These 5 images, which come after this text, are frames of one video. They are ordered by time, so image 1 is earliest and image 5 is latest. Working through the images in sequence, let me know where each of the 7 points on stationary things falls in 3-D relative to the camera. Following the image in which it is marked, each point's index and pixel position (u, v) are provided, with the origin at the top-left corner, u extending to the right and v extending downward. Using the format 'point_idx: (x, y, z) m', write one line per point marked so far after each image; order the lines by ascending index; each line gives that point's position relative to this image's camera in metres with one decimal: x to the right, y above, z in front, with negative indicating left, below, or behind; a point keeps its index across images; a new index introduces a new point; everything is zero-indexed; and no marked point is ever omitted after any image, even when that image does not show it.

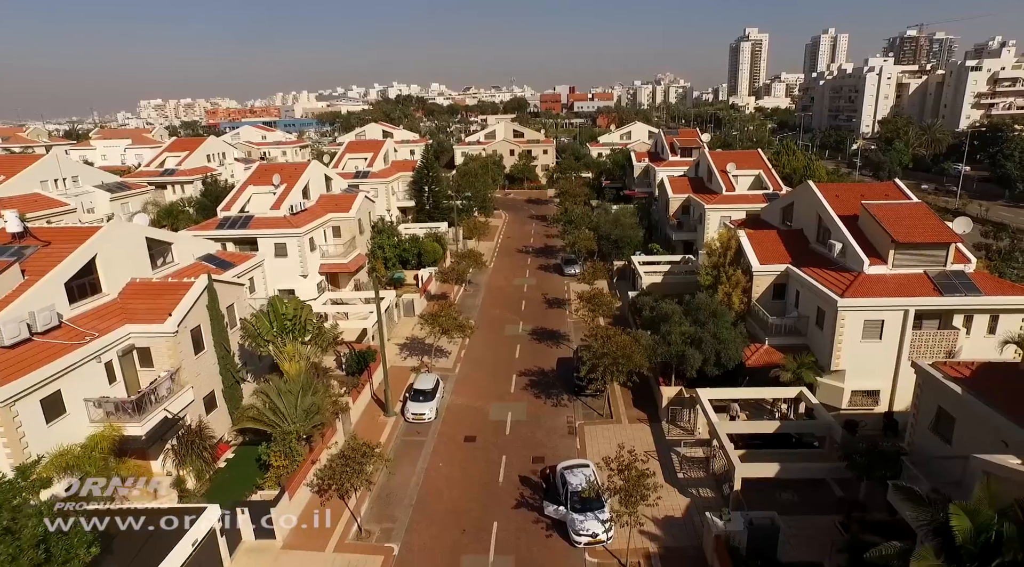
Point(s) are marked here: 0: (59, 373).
0: (-13.6, -2.7, +19.8) m
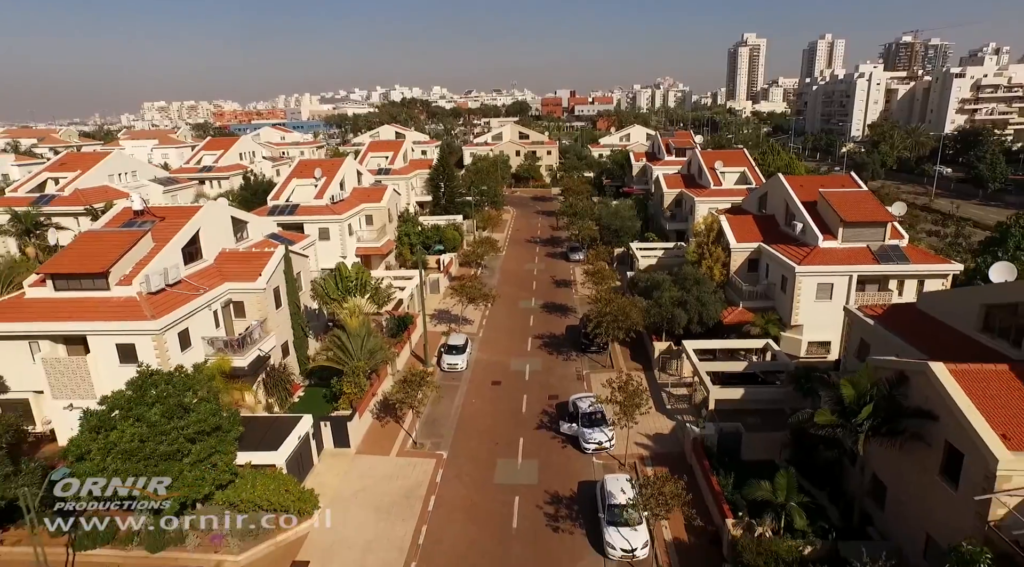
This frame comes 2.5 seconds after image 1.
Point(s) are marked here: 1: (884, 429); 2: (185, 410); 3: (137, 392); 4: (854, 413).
0: (-12.6, -1.2, +25.7) m
1: (+9.7, -3.8, +17.2) m
2: (-9.7, -3.8, +19.7) m
3: (-11.0, -3.2, +19.3) m
4: (+9.1, -3.4, +17.5) m
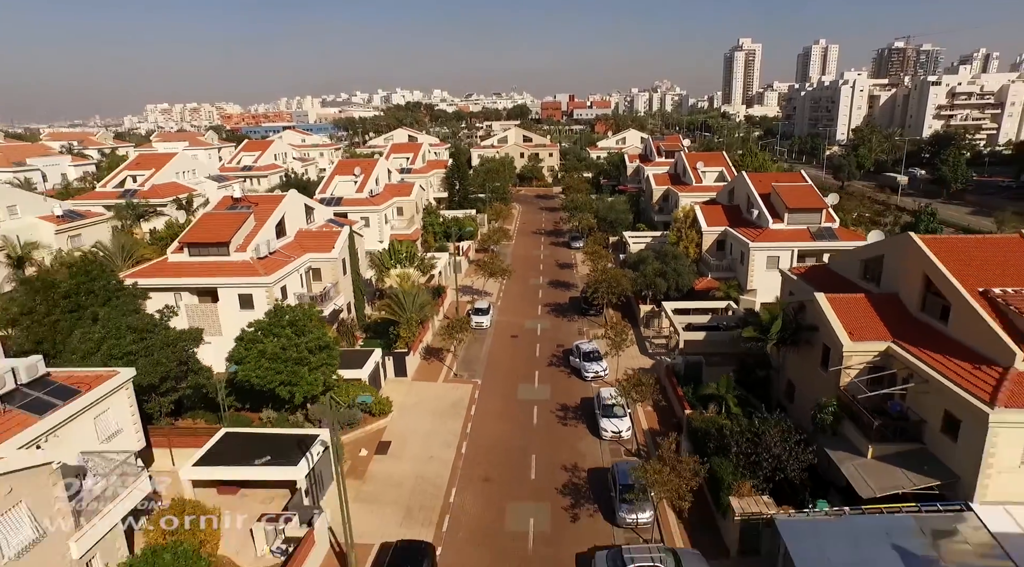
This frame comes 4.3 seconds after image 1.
0: (-11.7, +0.5, +34.1) m
1: (+10.7, -2.1, +25.7) m
2: (-8.7, -2.1, +28.1) m
3: (-10.0, -1.5, +27.8) m
4: (+10.1, -1.8, +26.0) m
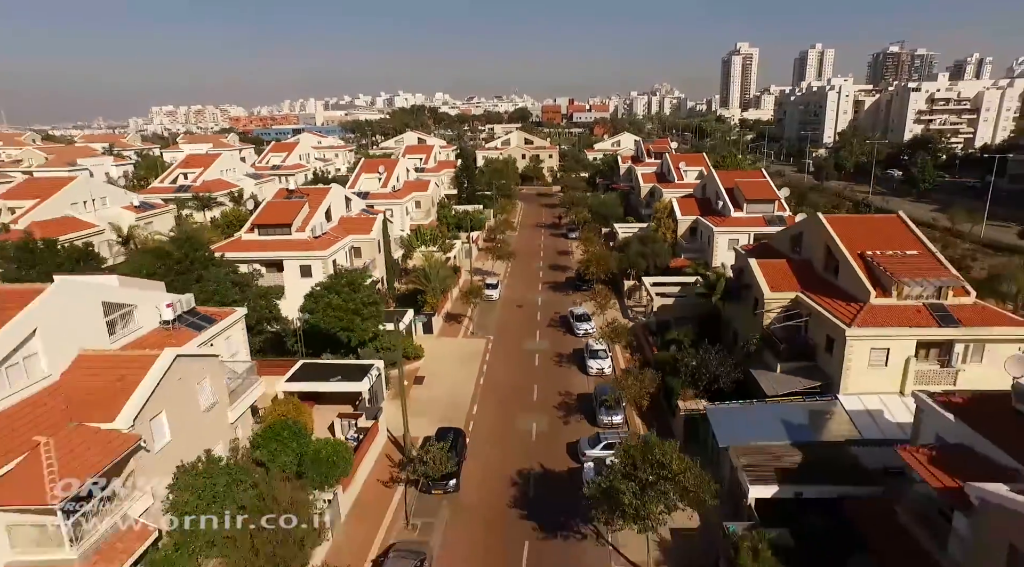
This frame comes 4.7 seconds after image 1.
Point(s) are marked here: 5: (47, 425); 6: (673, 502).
0: (-11.3, +2.1, +42.3) m
1: (+11.1, -0.5, +33.9) m
2: (-8.3, -0.5, +36.3) m
3: (-9.6, +0.1, +36.0) m
4: (+10.5, -0.1, +34.2) m
5: (-12.9, -4.0, +18.3) m
6: (+4.8, -6.5, +19.9) m
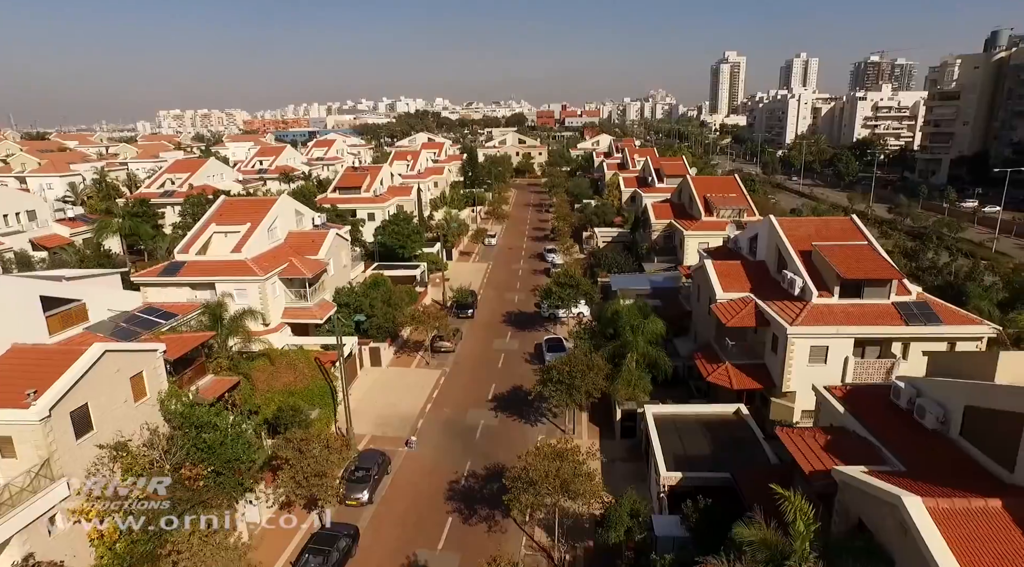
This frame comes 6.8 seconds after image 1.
0: (-12.0, +7.6, +64.2) m
1: (+10.4, +5.0, +55.8) m
2: (-9.0, +5.1, +58.1) m
3: (-10.3, +5.7, +57.8) m
4: (+9.8, +5.3, +56.1) m
5: (-13.5, +1.7, +40.1) m
6: (+4.2, -0.9, +41.8) m
